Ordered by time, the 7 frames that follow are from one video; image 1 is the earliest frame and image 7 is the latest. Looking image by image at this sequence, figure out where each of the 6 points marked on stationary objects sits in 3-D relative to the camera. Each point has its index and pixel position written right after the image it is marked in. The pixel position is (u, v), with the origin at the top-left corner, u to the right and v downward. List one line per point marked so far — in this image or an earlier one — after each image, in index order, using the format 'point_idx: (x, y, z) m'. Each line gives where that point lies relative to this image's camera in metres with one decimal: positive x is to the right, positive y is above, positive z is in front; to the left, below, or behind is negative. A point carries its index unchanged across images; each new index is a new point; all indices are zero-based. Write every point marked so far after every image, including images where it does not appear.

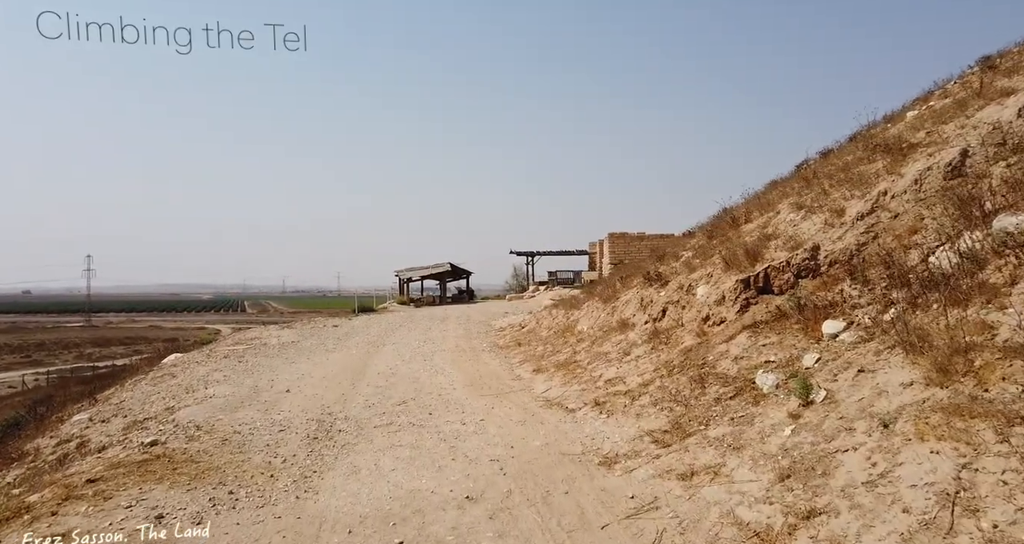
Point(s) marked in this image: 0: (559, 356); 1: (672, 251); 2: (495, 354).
0: (+1.0, -1.7, +14.1) m
1: (+3.7, +0.5, +16.6) m
2: (-0.4, -2.1, +17.6) m
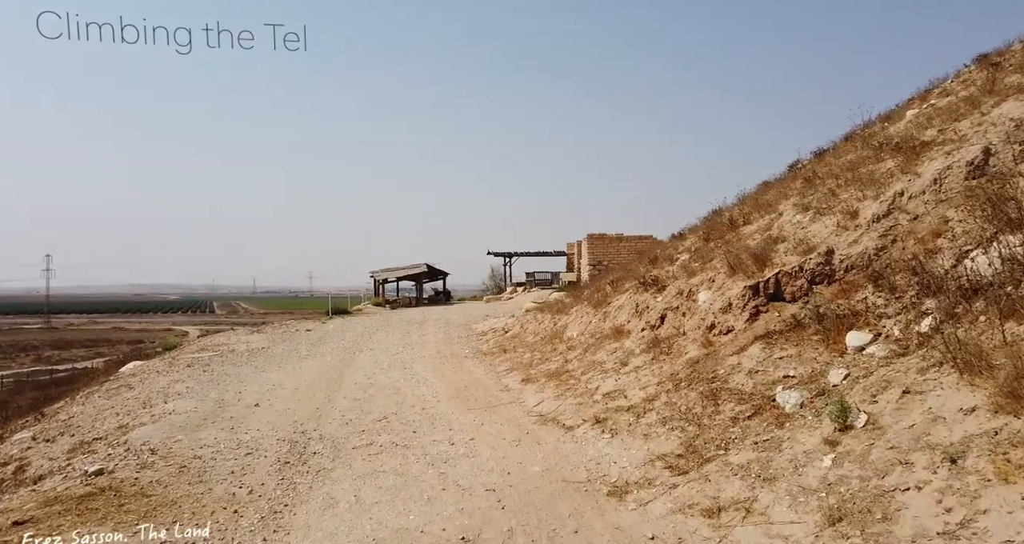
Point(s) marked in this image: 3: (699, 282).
0: (+0.7, -1.8, +13.3) m
1: (+3.4, +0.4, +16.0) m
2: (-0.8, -2.2, +16.9) m
3: (+2.9, -0.2, +11.1) m
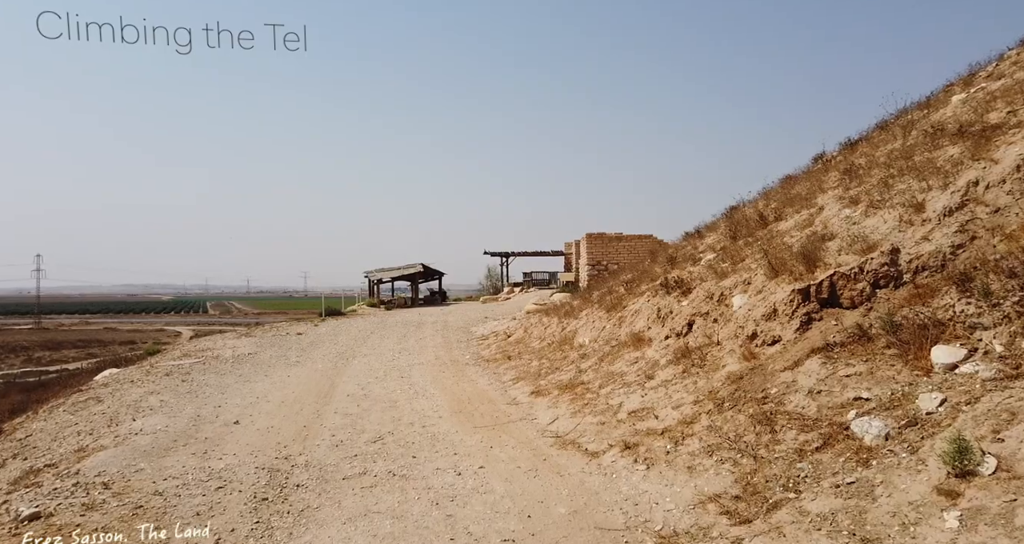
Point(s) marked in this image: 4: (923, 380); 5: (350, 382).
0: (+0.8, -1.8, +12.1) m
1: (+3.5, +0.4, +14.8) m
2: (-0.7, -2.2, +15.7) m
3: (+3.1, -0.2, +9.9) m
4: (+3.4, -0.9, +5.9) m
5: (-3.3, -2.2, +14.2) m
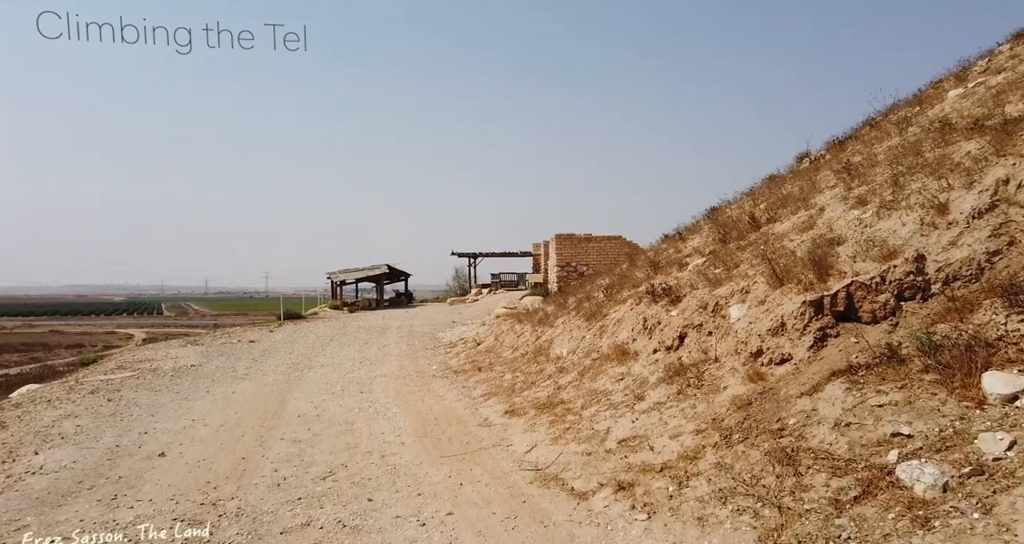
0: (+0.4, -1.9, +11.1) m
1: (+2.9, +0.3, +13.9) m
2: (-1.3, -2.3, +14.5) m
3: (+2.7, -0.3, +9.0) m
4: (+3.3, -1.0, +5.0) m
5: (-3.8, -2.3, +12.9) m
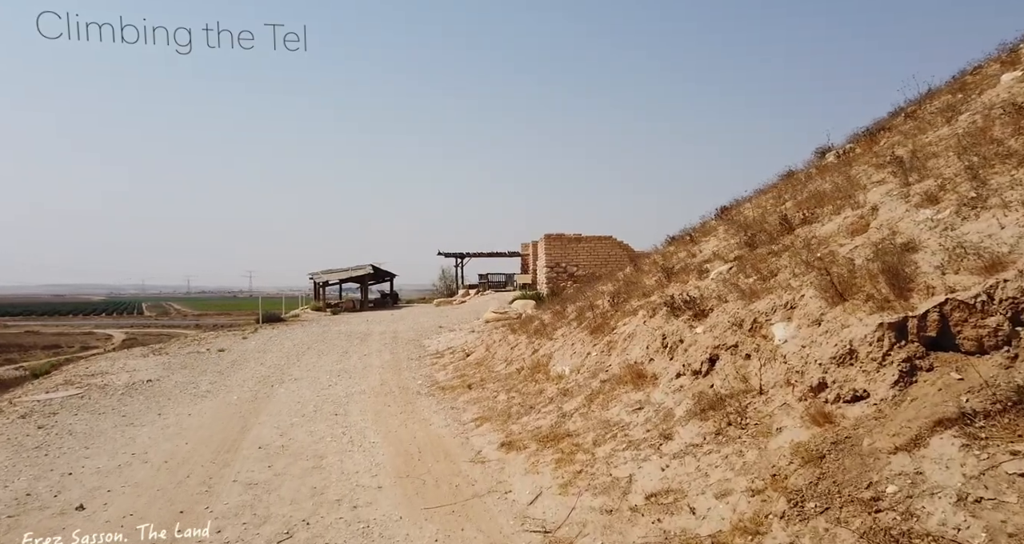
0: (+0.3, -2.0, +9.6) m
1: (+2.8, +0.2, +12.4) m
2: (-1.4, -2.4, +13.0) m
3: (+2.7, -0.4, +7.5) m
4: (+3.3, -1.1, +3.5) m
5: (-3.9, -2.4, +11.4) m
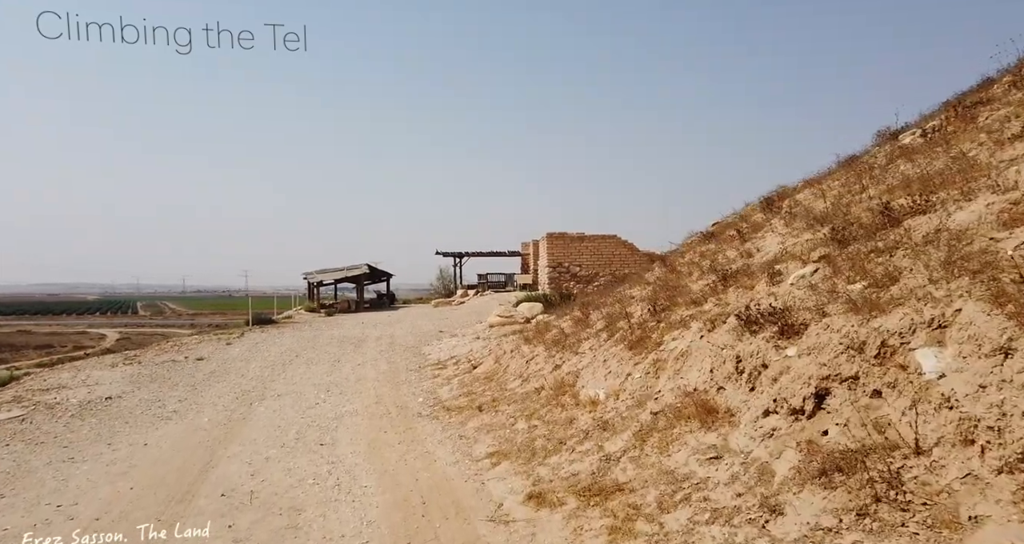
0: (+0.6, -2.0, +7.5) m
1: (+3.1, +0.1, +10.4) m
2: (-1.1, -2.4, +11.0) m
3: (+3.0, -0.4, +5.5) m
4: (+3.7, -1.2, +1.5) m
5: (-3.6, -2.5, +9.3) m
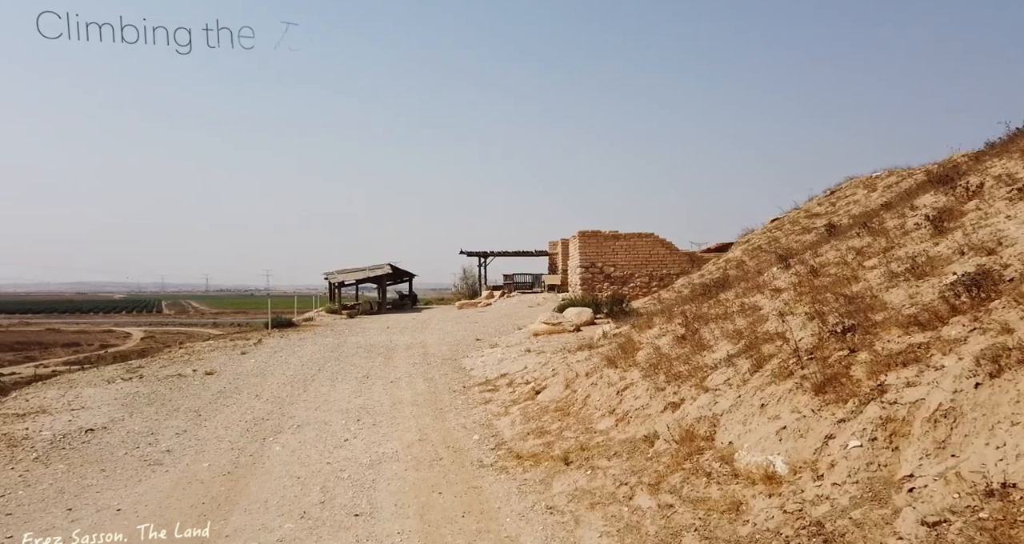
0: (+1.7, -2.1, +4.4) m
1: (+4.3, +0.1, +7.2) m
2: (+0.1, -2.5, +7.8) m
3: (+4.1, -0.5, +2.3) m
4: (+4.6, -1.2, -1.7) m
5: (-2.5, -2.5, +6.3) m
